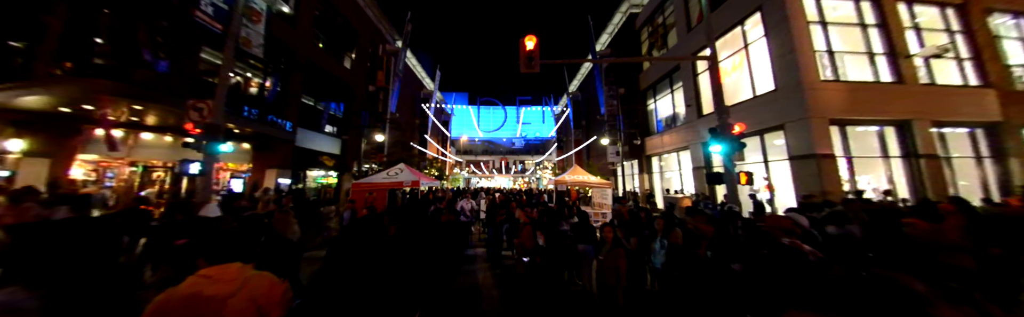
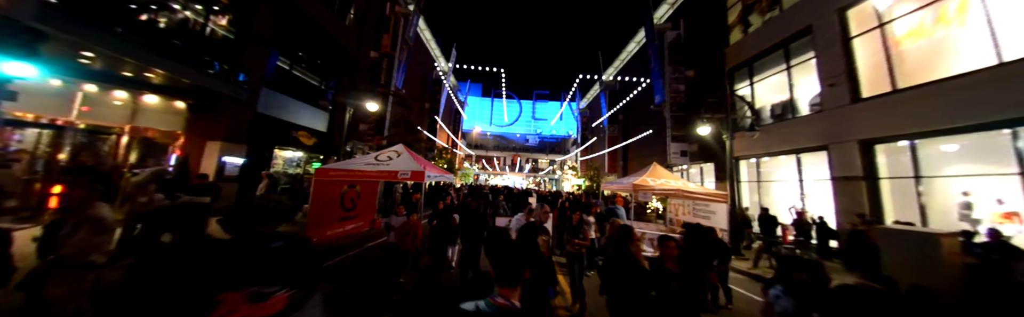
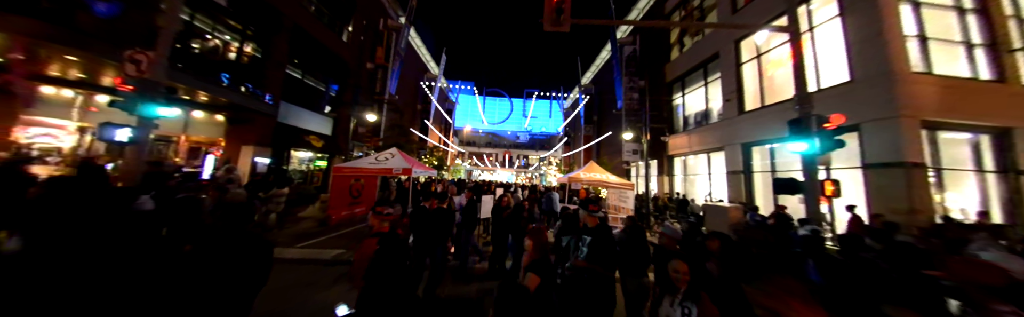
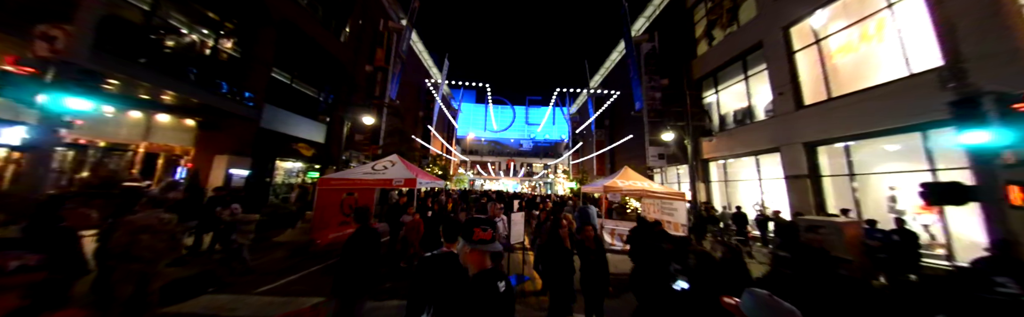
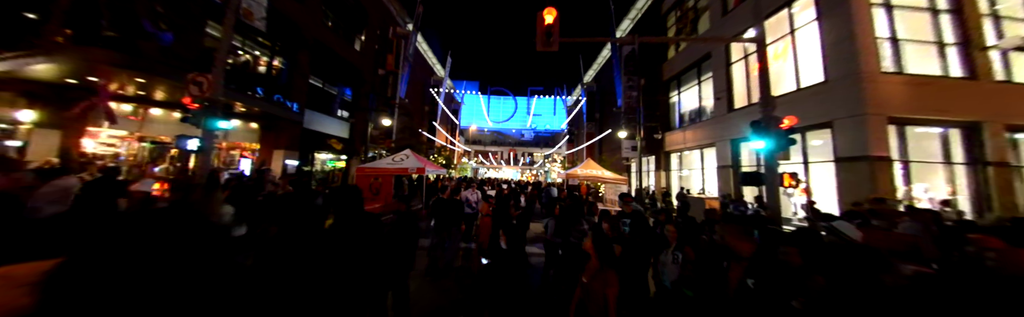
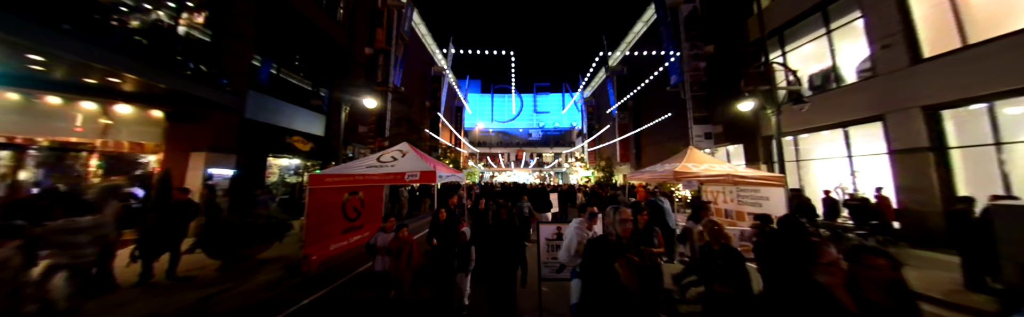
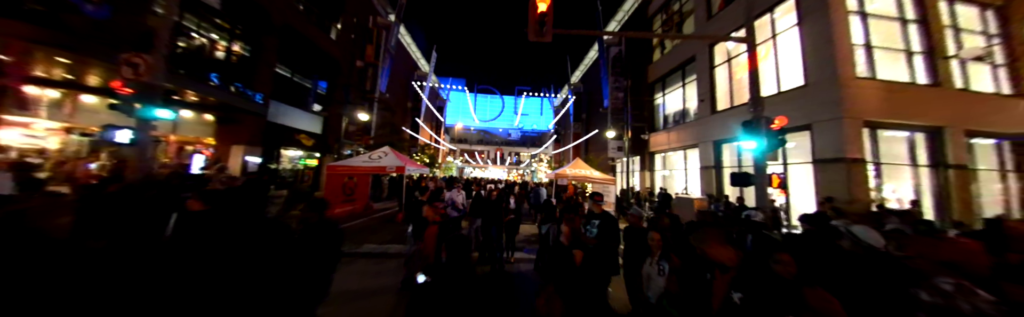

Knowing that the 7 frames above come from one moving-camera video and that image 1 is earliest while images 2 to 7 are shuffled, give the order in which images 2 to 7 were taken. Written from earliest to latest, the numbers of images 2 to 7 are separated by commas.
5, 7, 3, 4, 2, 6
